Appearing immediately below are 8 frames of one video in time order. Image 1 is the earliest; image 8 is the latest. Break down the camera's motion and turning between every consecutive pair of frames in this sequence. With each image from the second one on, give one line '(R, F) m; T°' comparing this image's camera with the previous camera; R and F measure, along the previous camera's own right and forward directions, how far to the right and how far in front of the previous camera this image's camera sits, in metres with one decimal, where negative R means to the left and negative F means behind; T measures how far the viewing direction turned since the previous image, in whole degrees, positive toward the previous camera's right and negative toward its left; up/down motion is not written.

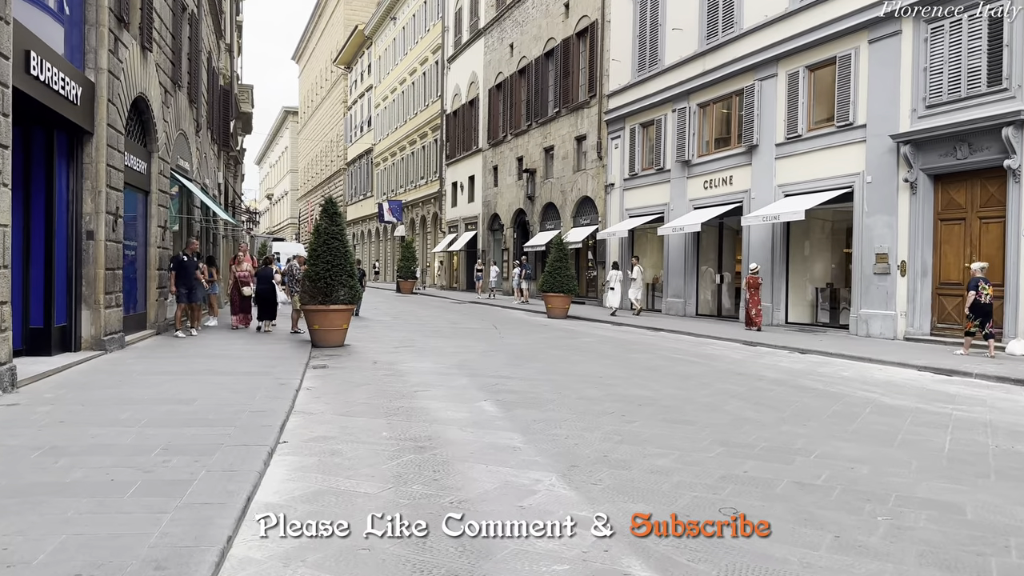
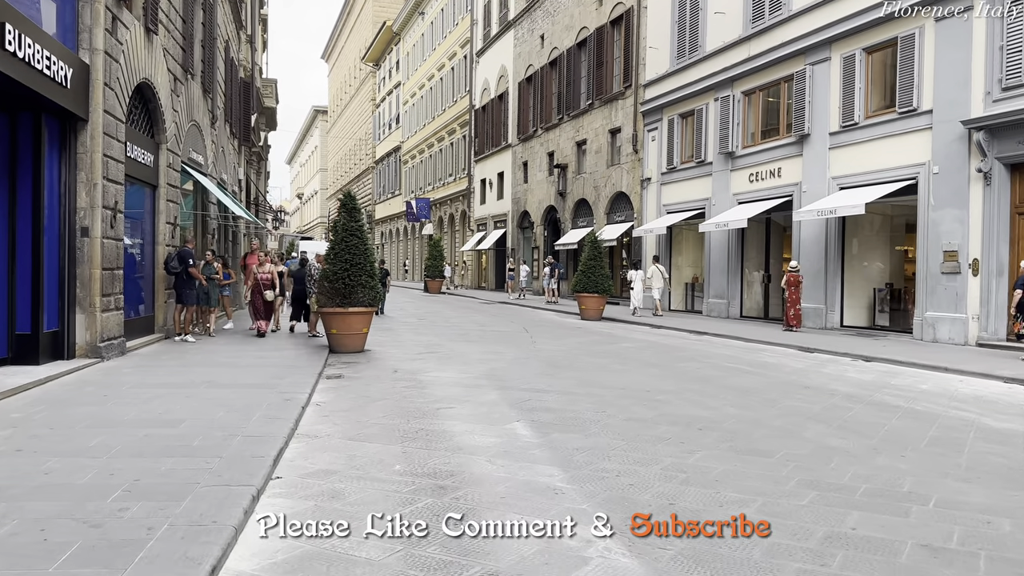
(-0.1, +1.1) m; -2°
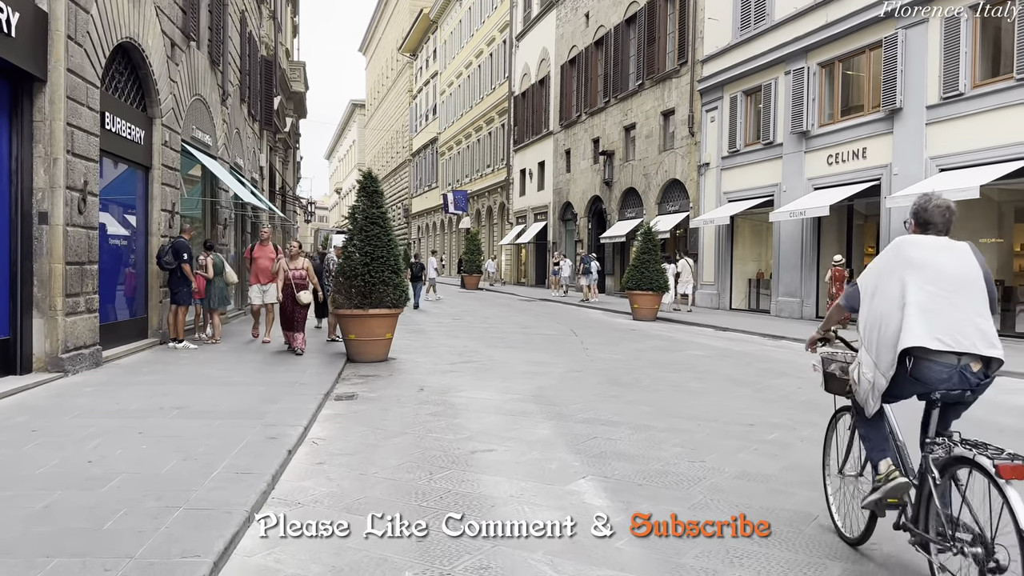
(-0.2, +2.1) m; -3°
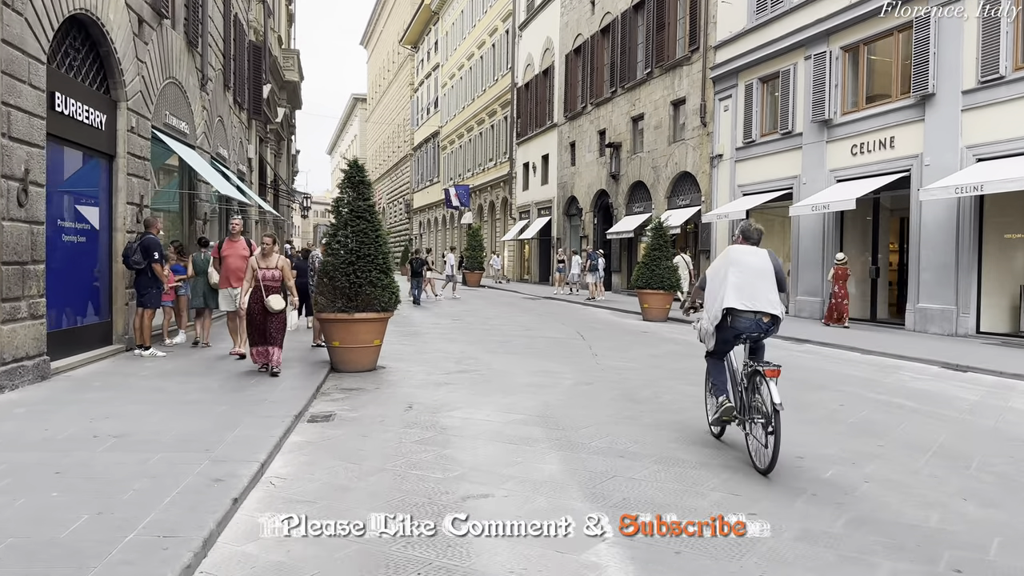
(0.0, +1.1) m; 0°
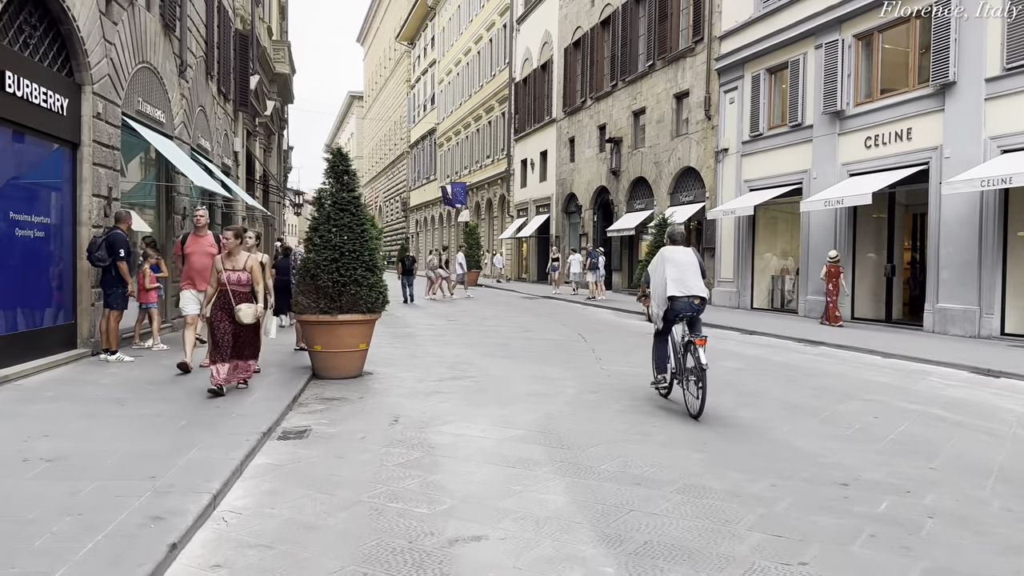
(0.0, +0.8) m; 0°
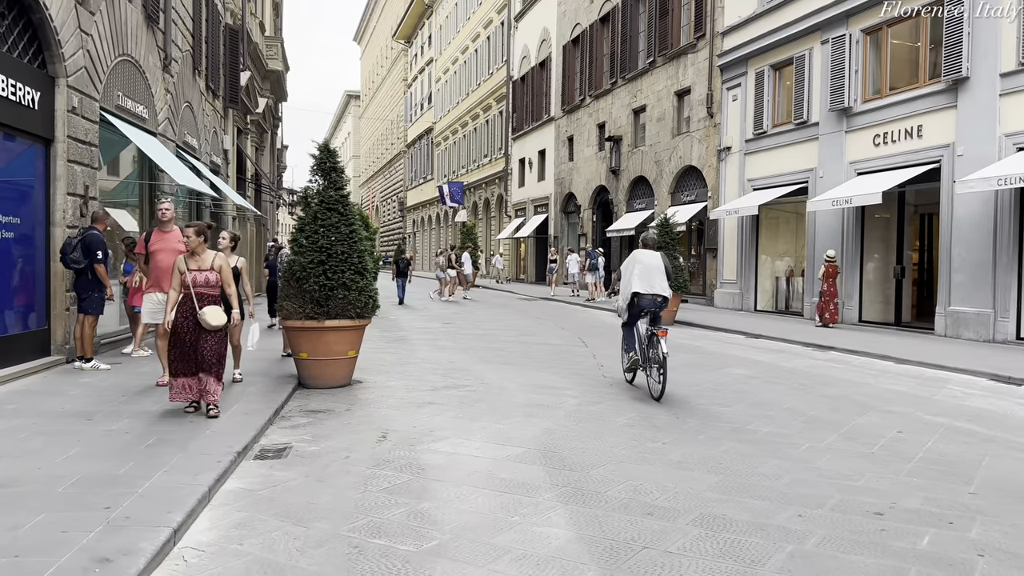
(0.0, +0.5) m; 0°
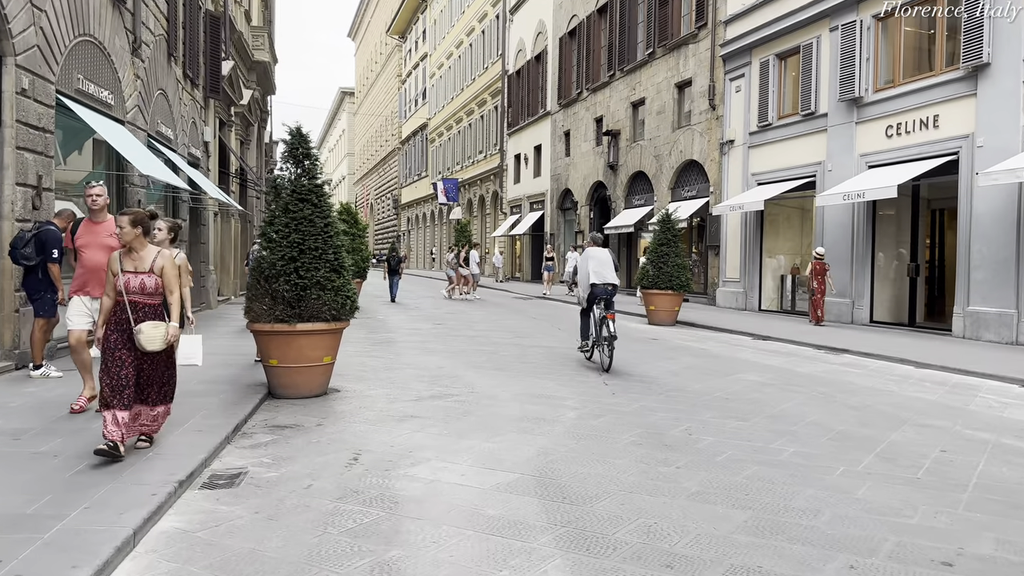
(0.0, +0.8) m; 0°
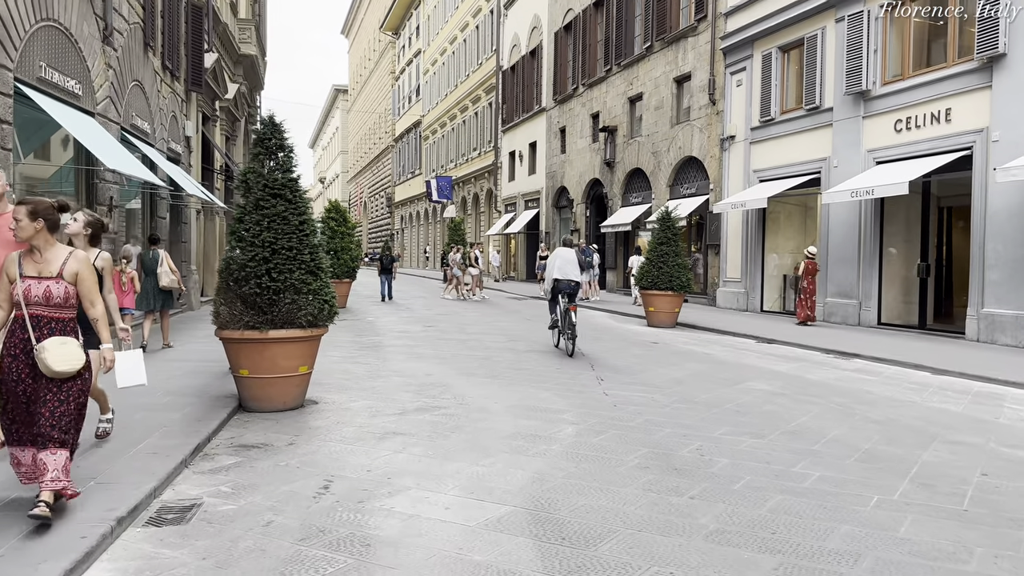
(0.0, +0.6) m; 0°
